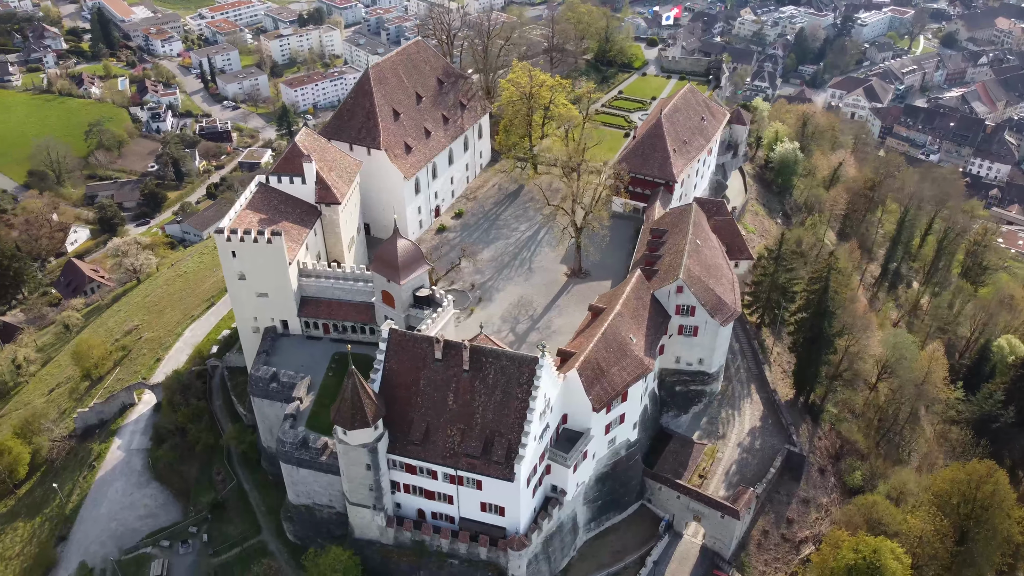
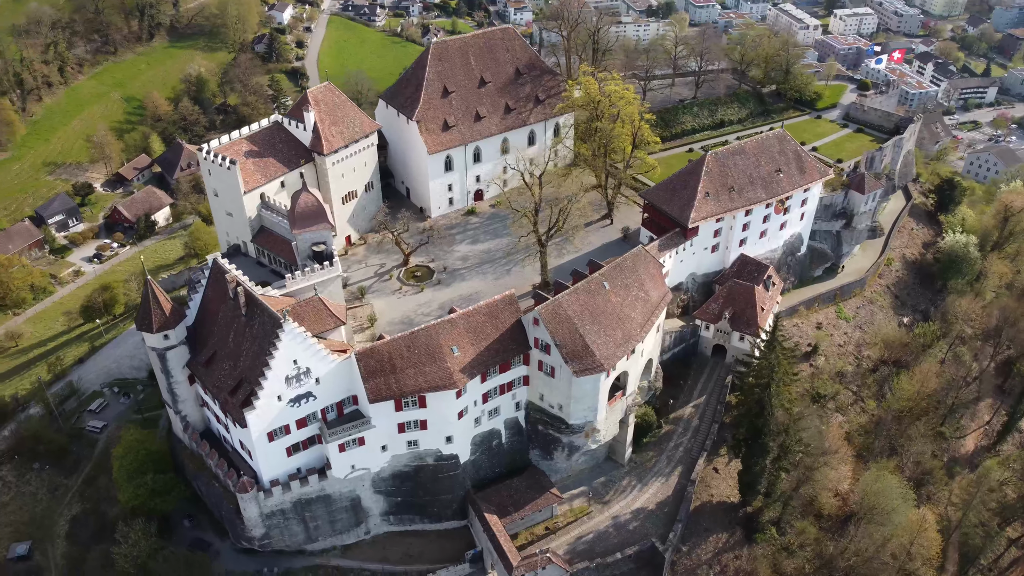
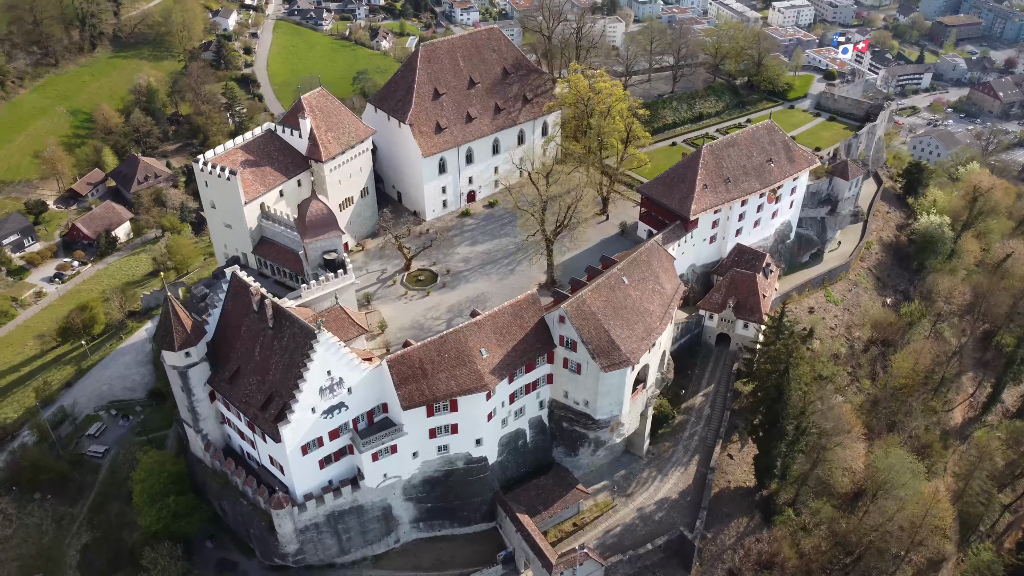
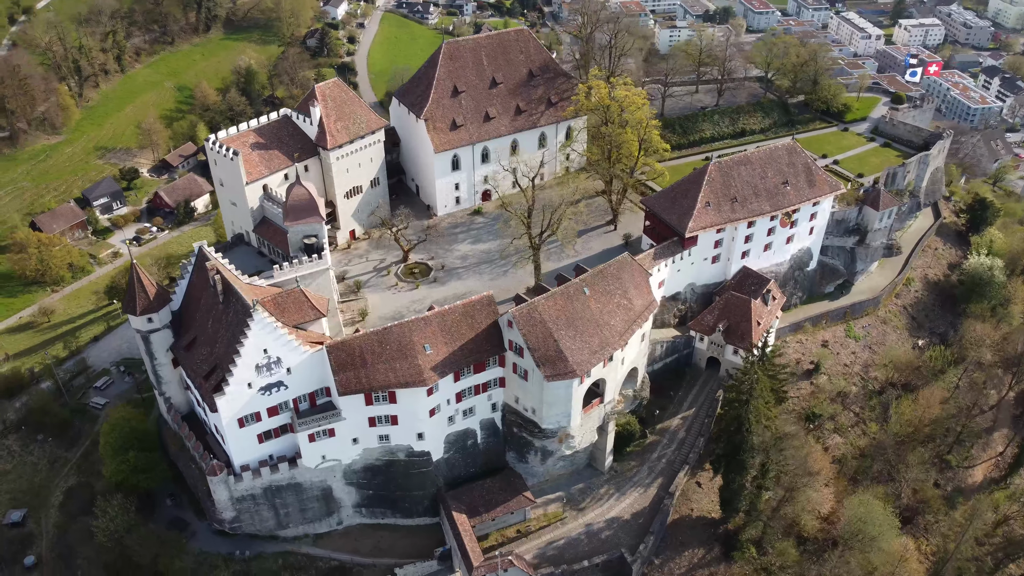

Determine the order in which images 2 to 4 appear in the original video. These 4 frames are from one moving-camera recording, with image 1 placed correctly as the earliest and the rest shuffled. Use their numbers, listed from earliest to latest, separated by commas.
3, 2, 4
